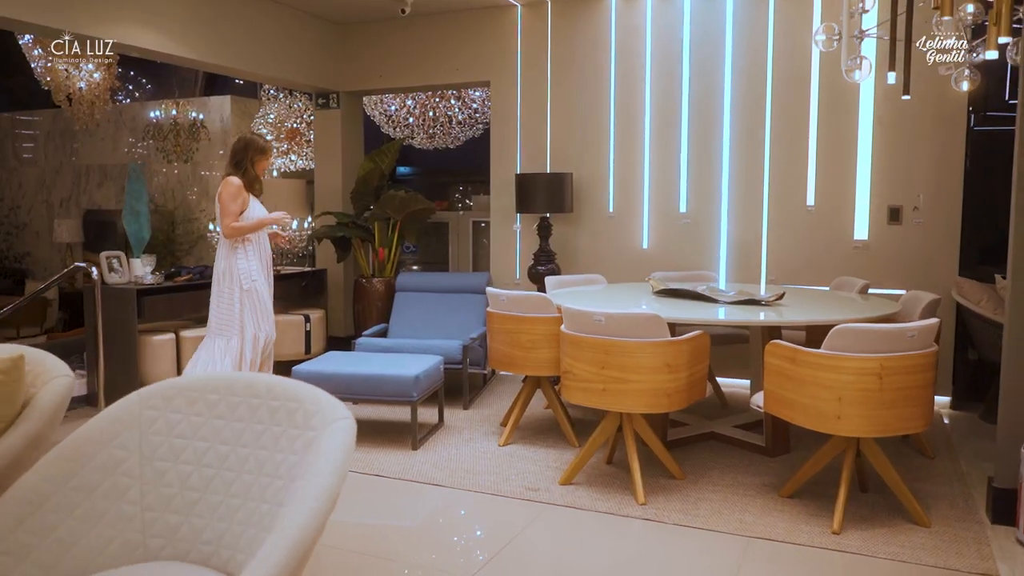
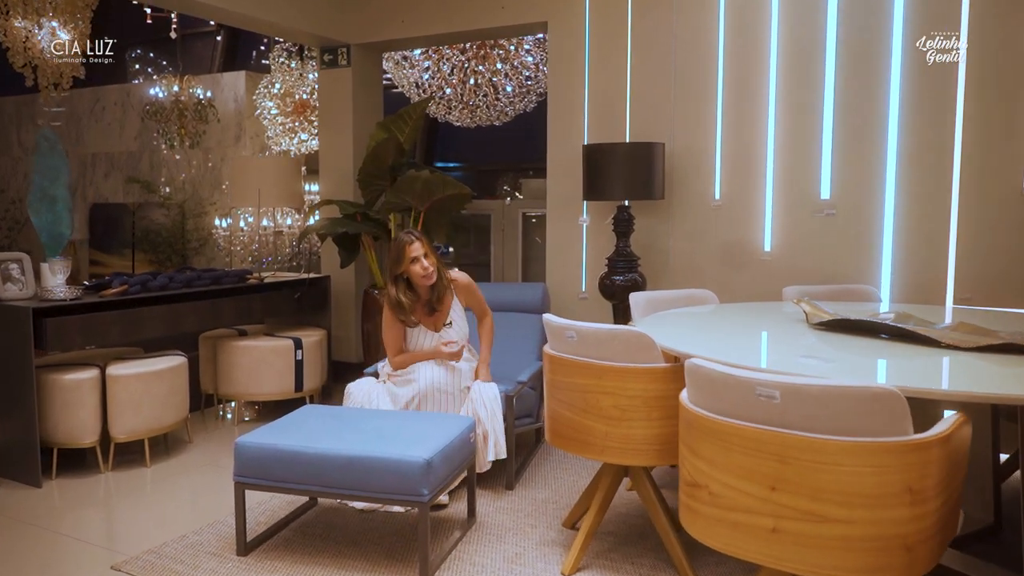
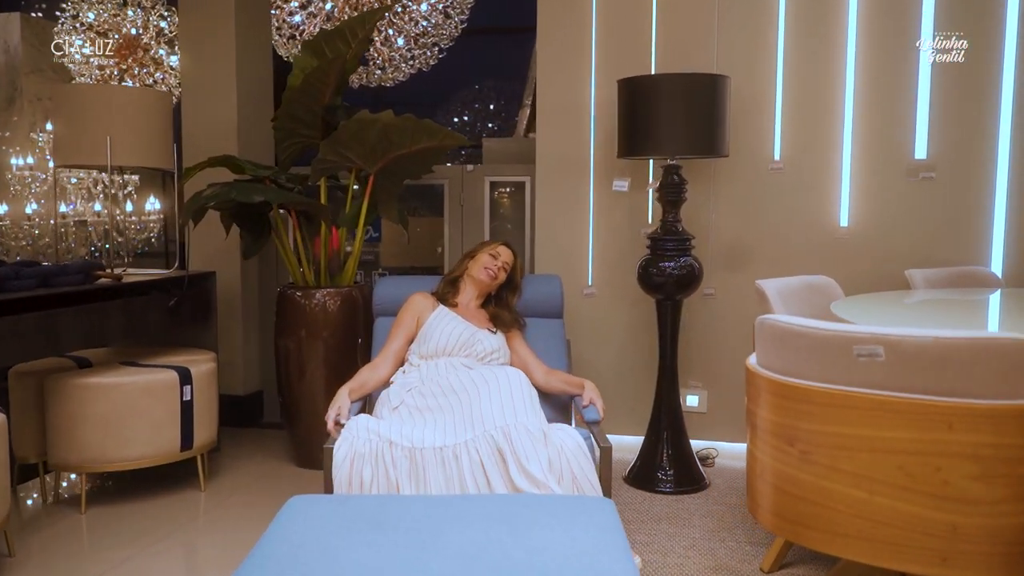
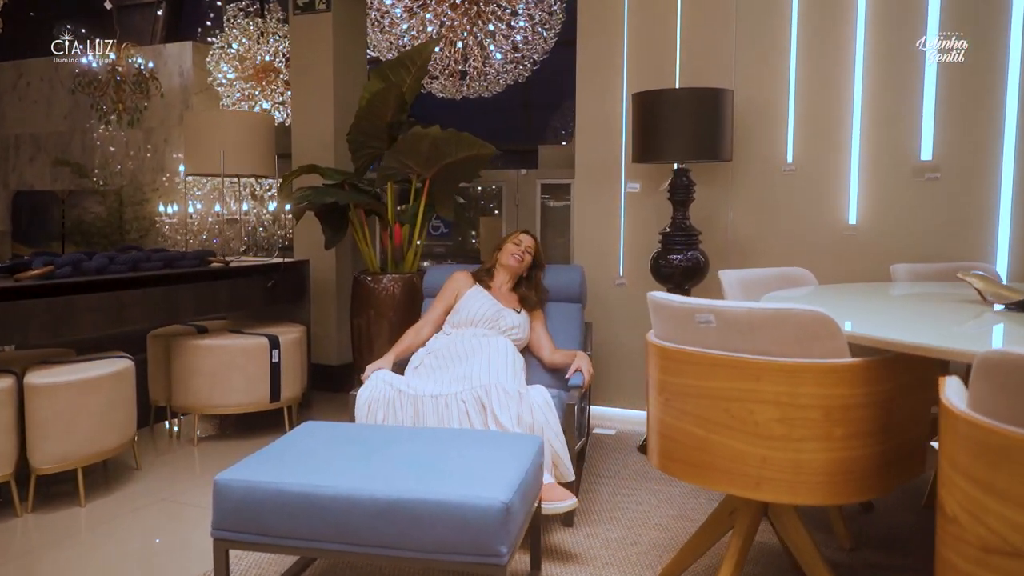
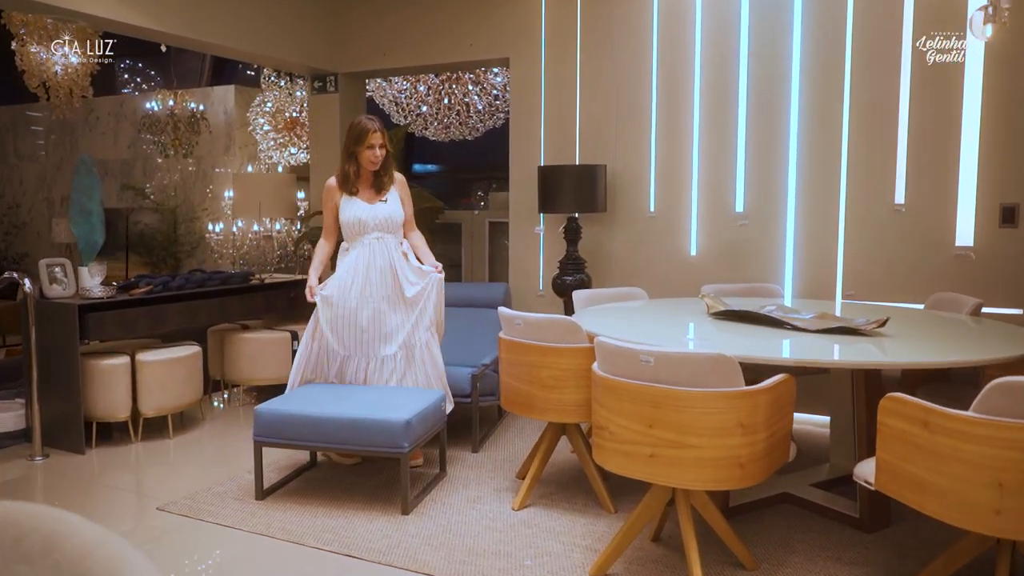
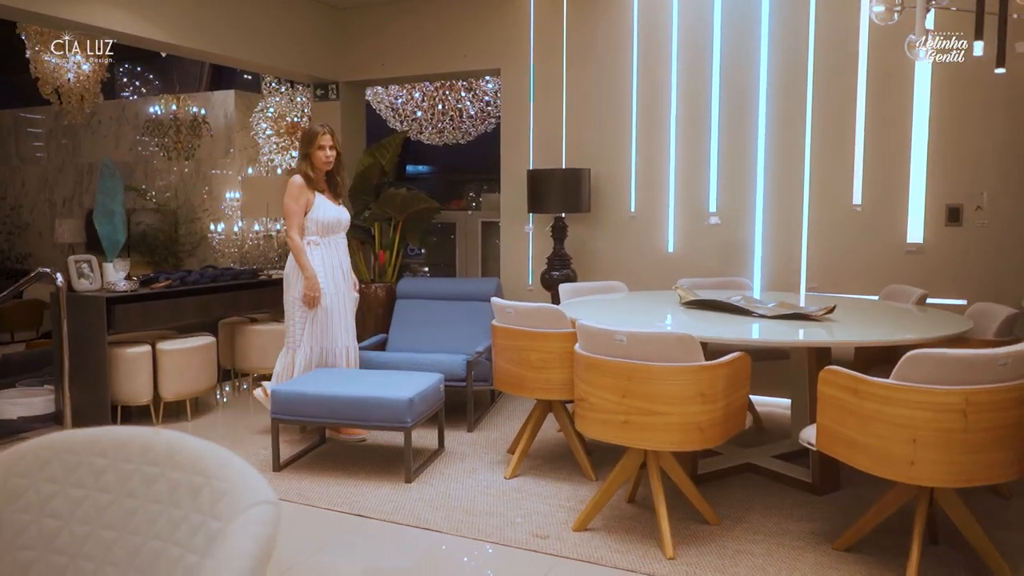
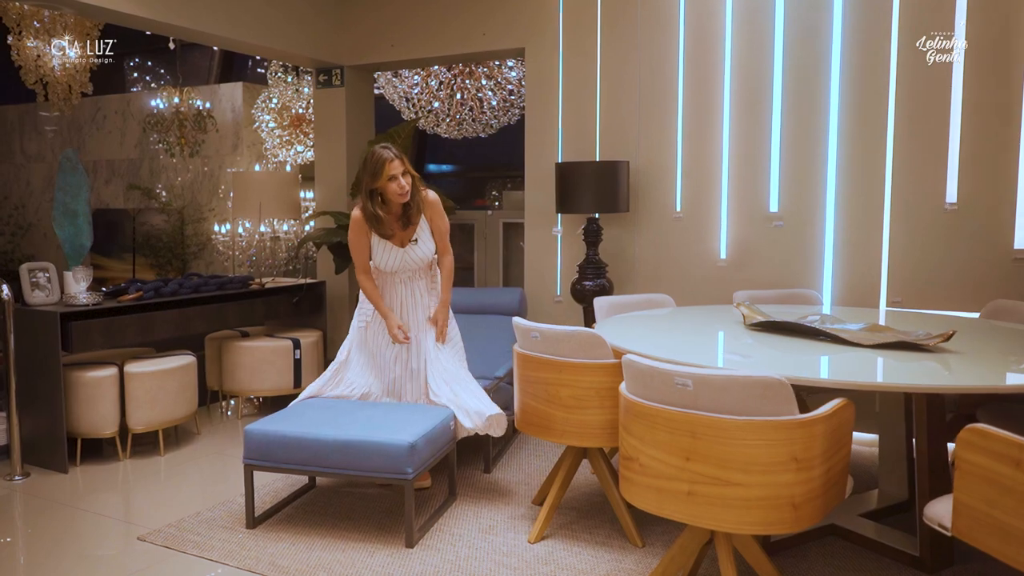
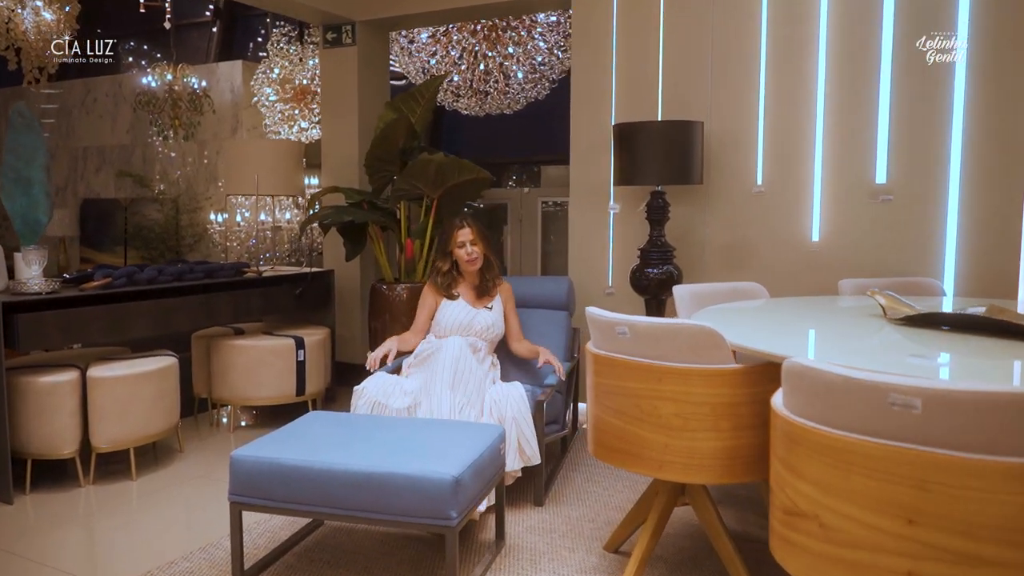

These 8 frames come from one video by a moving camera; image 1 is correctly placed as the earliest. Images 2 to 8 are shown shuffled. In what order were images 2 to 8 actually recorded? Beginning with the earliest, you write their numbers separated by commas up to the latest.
6, 5, 7, 2, 8, 4, 3
